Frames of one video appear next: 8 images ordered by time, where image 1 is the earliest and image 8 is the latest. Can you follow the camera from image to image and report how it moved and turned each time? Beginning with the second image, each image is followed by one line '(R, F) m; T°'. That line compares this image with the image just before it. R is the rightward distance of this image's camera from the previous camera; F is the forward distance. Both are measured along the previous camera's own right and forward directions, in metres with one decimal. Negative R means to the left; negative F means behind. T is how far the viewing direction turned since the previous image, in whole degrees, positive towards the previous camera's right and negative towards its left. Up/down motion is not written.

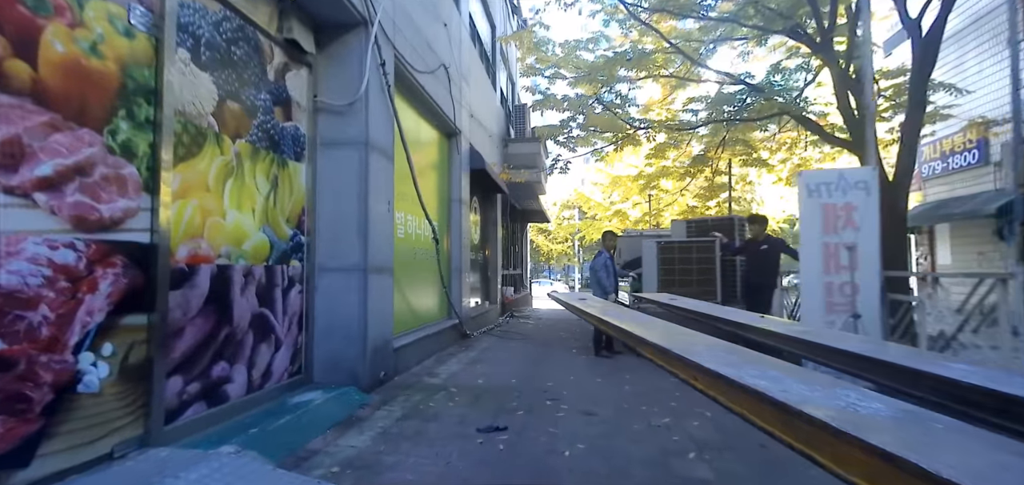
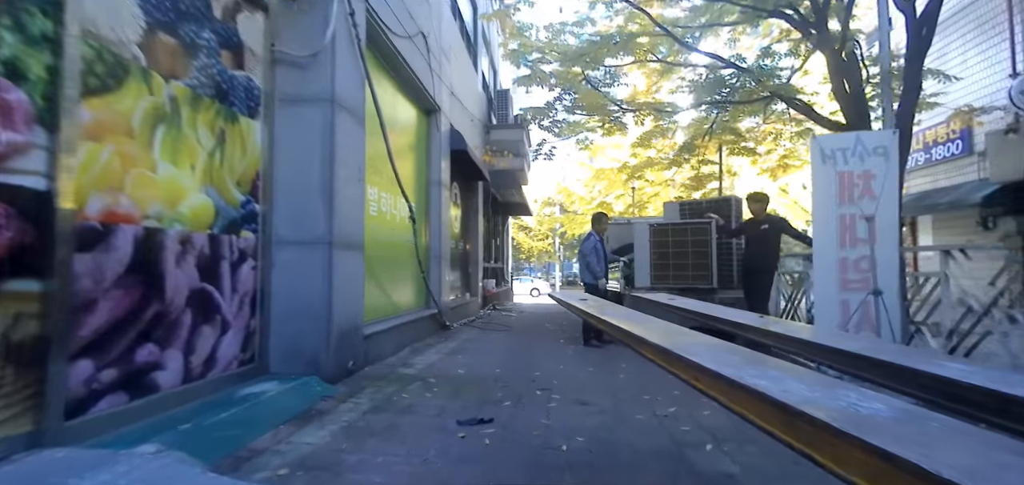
(-0.1, +0.6) m; +2°
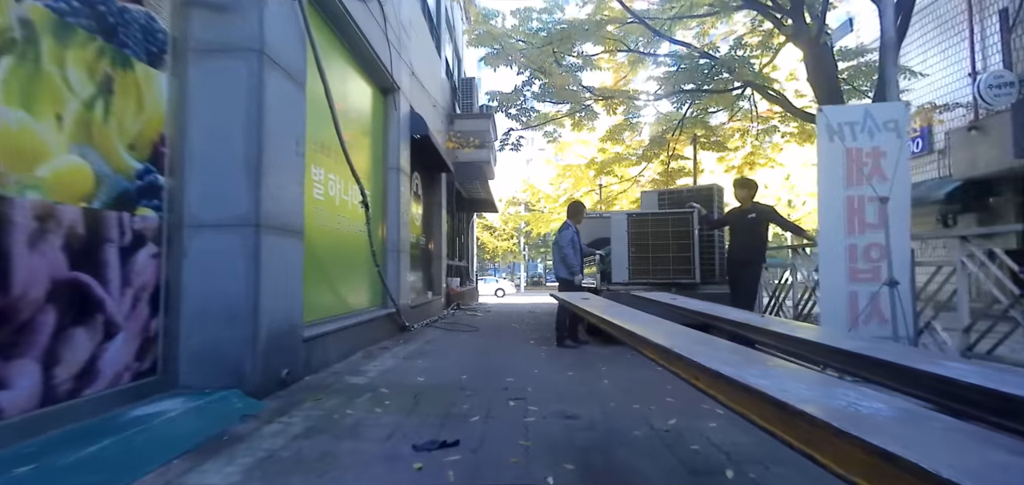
(0.0, +0.8) m; +4°
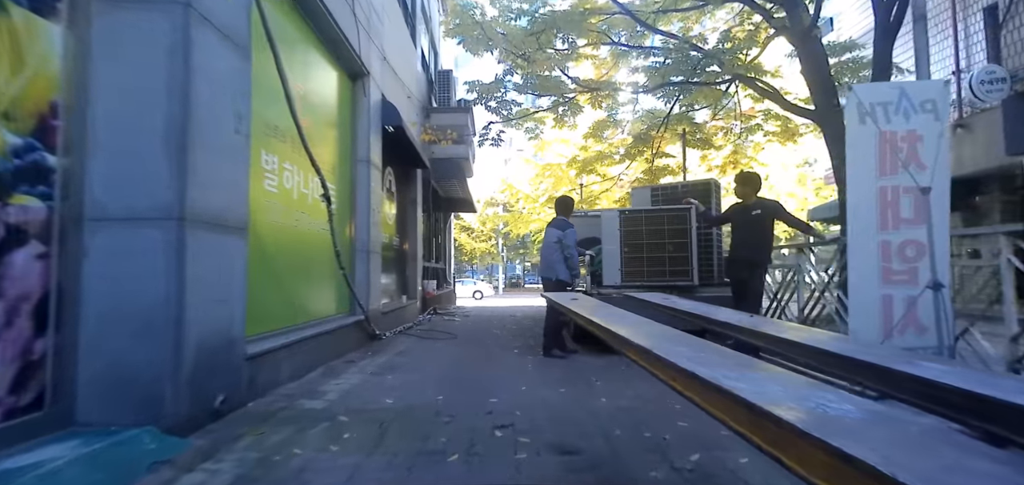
(-0.1, +0.7) m; +3°
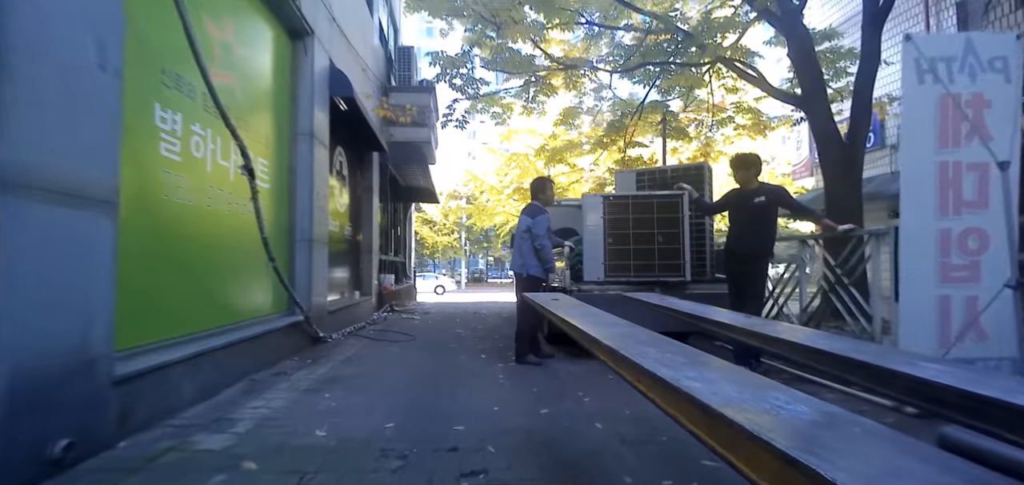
(-0.1, +1.0) m; +4°
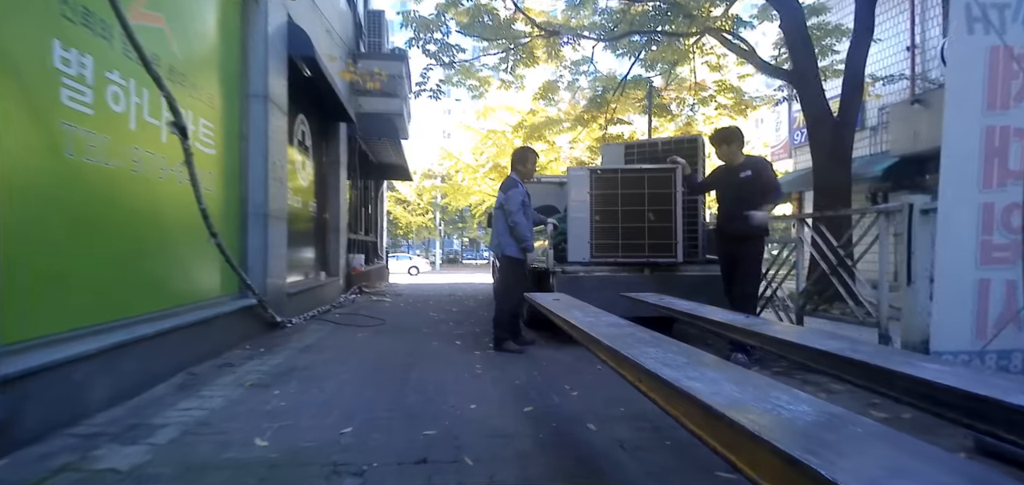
(0.0, +0.6) m; +3°
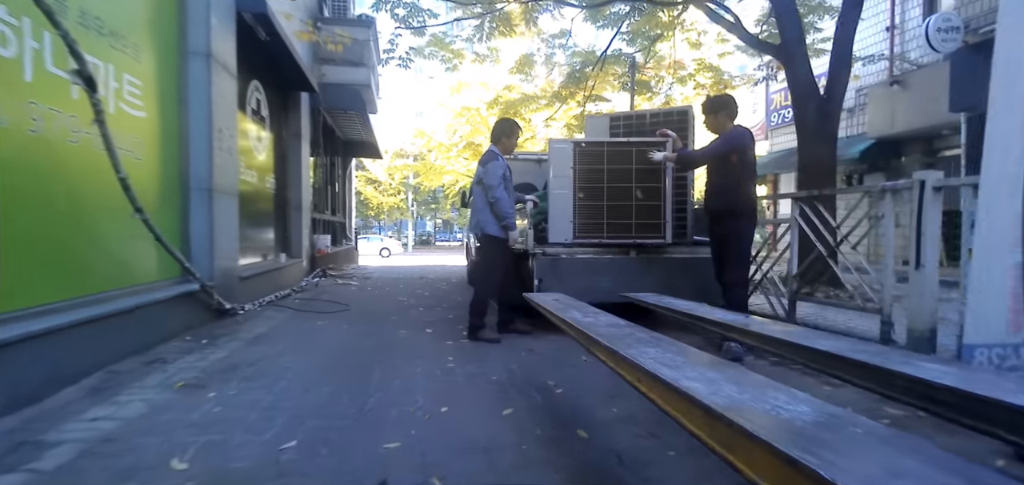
(0.0, +0.5) m; +3°
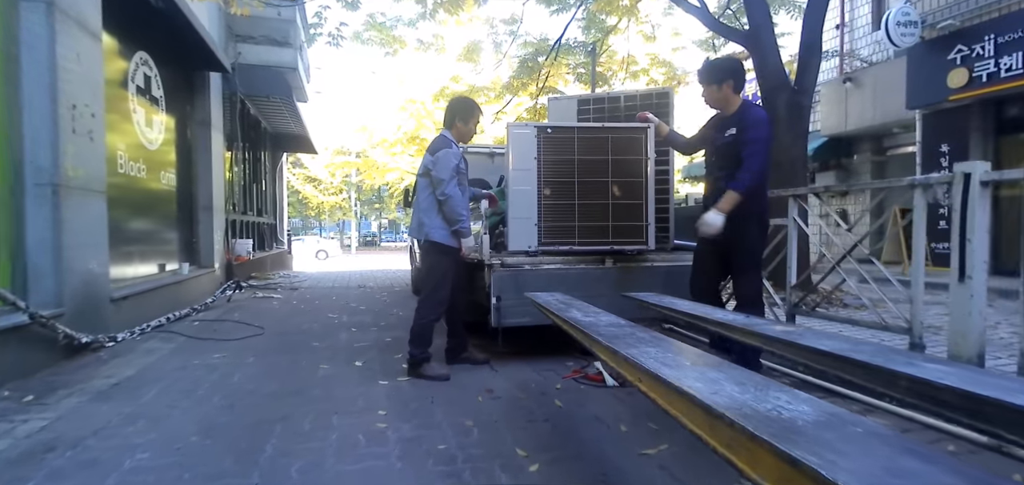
(0.0, +1.0) m; +6°
